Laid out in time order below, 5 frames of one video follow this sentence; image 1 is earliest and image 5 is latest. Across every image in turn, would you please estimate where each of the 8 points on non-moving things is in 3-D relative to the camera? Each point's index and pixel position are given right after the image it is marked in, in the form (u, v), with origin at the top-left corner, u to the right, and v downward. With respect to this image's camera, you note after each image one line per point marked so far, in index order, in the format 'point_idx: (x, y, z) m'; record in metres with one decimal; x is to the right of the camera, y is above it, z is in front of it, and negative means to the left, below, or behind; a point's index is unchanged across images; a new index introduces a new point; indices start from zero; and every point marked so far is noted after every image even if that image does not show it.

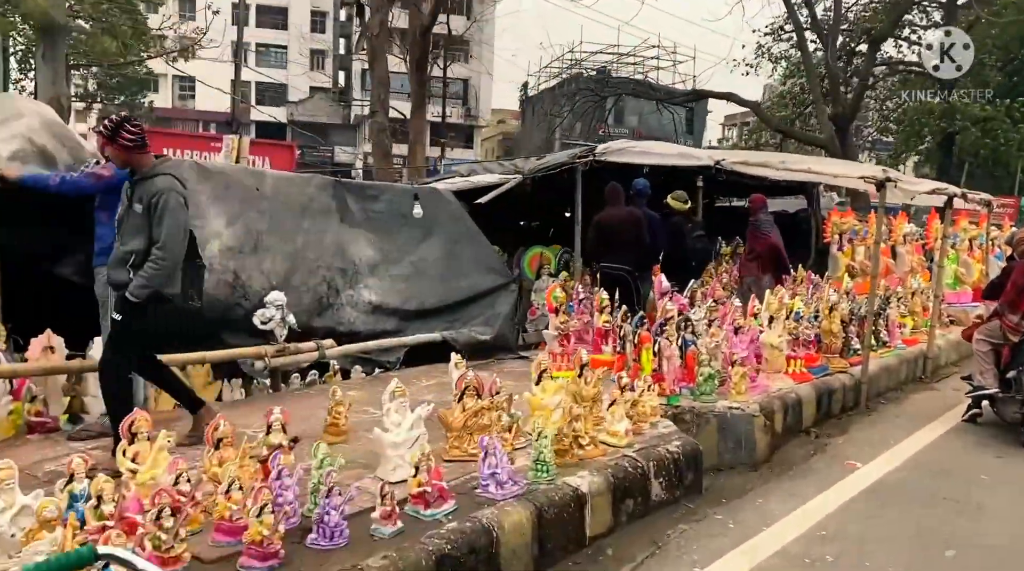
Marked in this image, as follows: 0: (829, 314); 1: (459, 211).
0: (+2.8, -0.3, +8.5) m
1: (-0.5, +0.7, +8.8) m
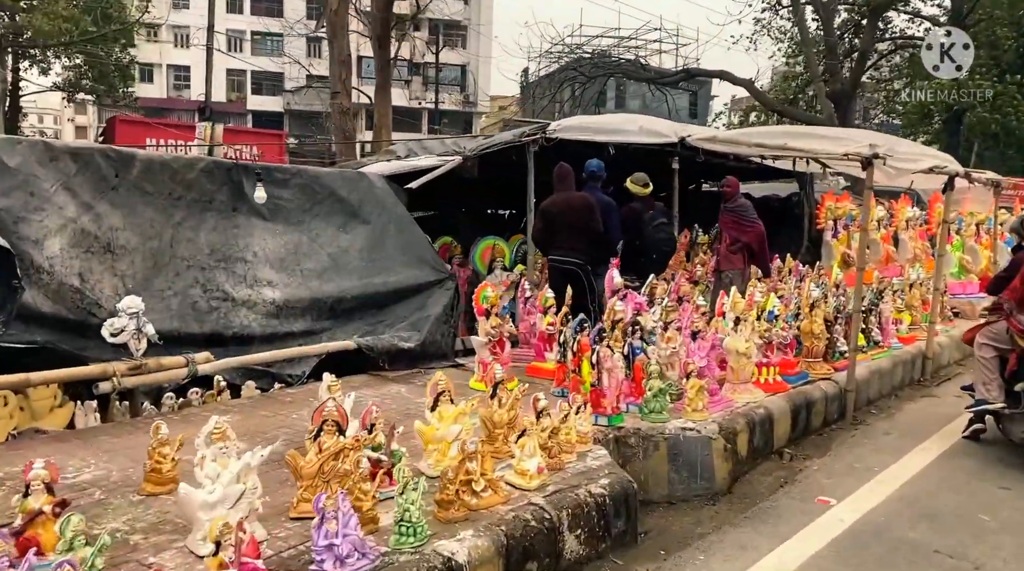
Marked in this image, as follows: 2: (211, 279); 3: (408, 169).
0: (+2.3, -0.2, +7.4) m
1: (-1.0, +0.7, +7.7) m
2: (-2.0, +0.1, +6.4) m
3: (-0.9, +1.0, +8.1) m
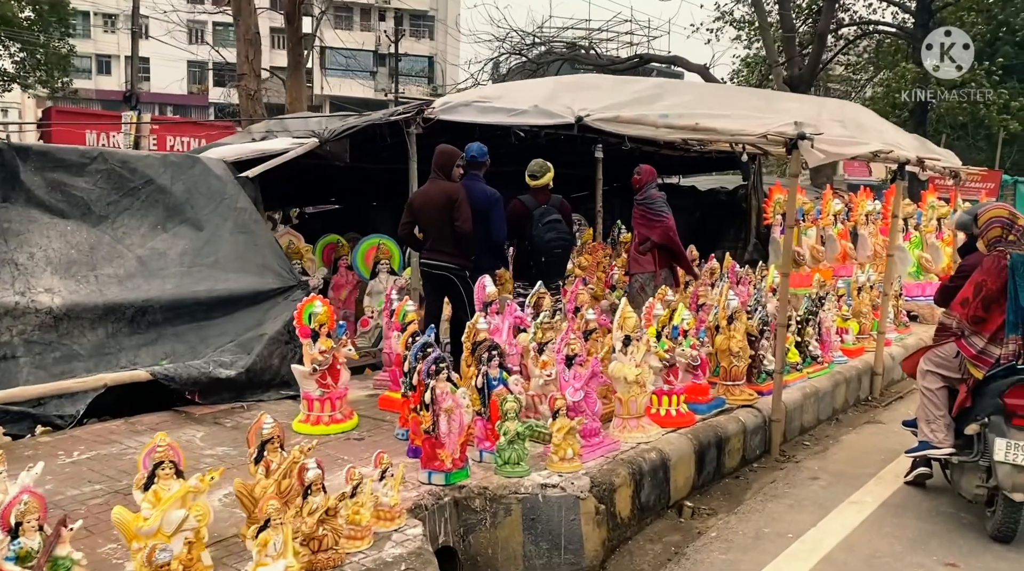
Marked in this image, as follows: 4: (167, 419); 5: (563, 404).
0: (+1.4, -0.3, +6.2) m
1: (-1.9, +0.7, +6.4) m
2: (-2.9, 0.0, +5.0) m
3: (-1.8, +0.9, +6.7) m
4: (-1.8, -0.7, +5.2) m
5: (+0.3, -0.6, +4.7) m
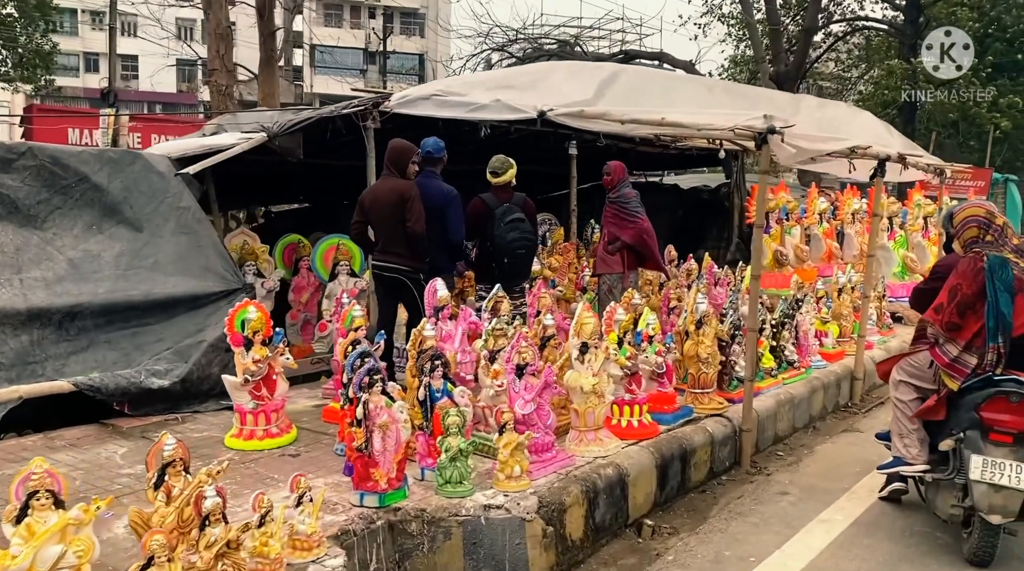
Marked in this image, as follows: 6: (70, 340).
0: (+1.1, -0.3, +5.8) m
1: (-2.2, +0.6, +6.1) m
2: (-3.1, 0.0, +4.7) m
3: (-2.1, +0.9, +6.4) m
4: (-2.1, -0.7, +4.8) m
5: (0.0, -0.6, +4.3) m
6: (-2.5, -0.3, +5.4) m
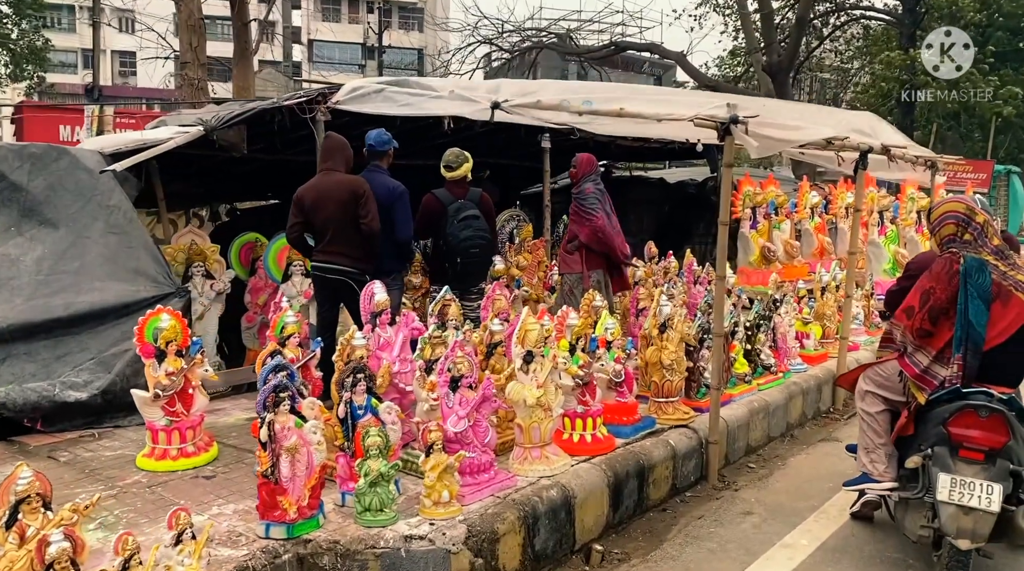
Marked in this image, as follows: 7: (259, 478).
0: (+0.8, -0.3, +5.4) m
1: (-2.5, +0.6, +5.7) m
2: (-3.4, -0.1, +4.3) m
3: (-2.4, +0.9, +6.0) m
4: (-2.4, -0.8, +4.4) m
5: (-0.3, -0.6, +4.0) m
6: (-2.7, -0.3, +5.0) m
7: (-1.0, -0.7, +3.7) m
